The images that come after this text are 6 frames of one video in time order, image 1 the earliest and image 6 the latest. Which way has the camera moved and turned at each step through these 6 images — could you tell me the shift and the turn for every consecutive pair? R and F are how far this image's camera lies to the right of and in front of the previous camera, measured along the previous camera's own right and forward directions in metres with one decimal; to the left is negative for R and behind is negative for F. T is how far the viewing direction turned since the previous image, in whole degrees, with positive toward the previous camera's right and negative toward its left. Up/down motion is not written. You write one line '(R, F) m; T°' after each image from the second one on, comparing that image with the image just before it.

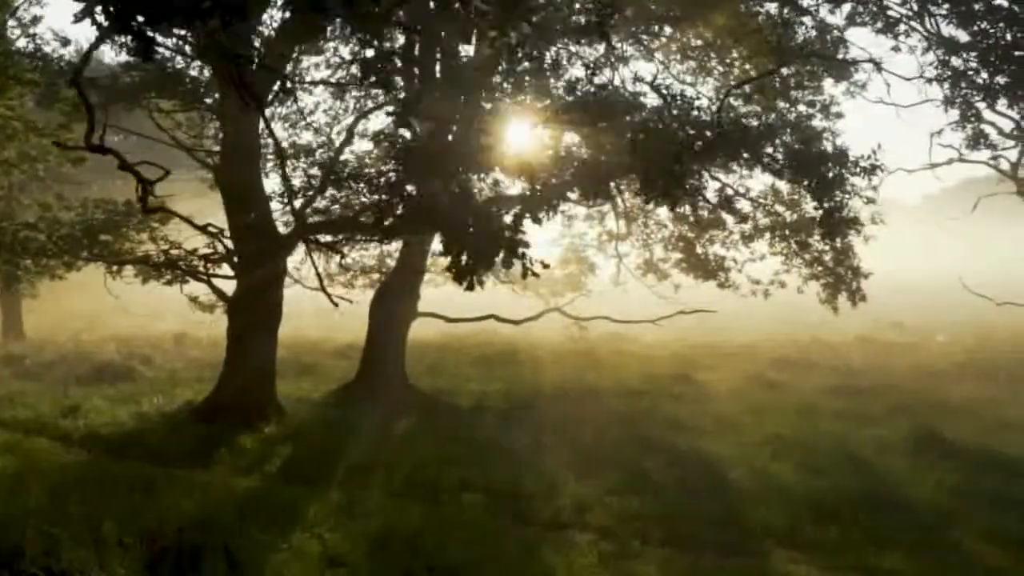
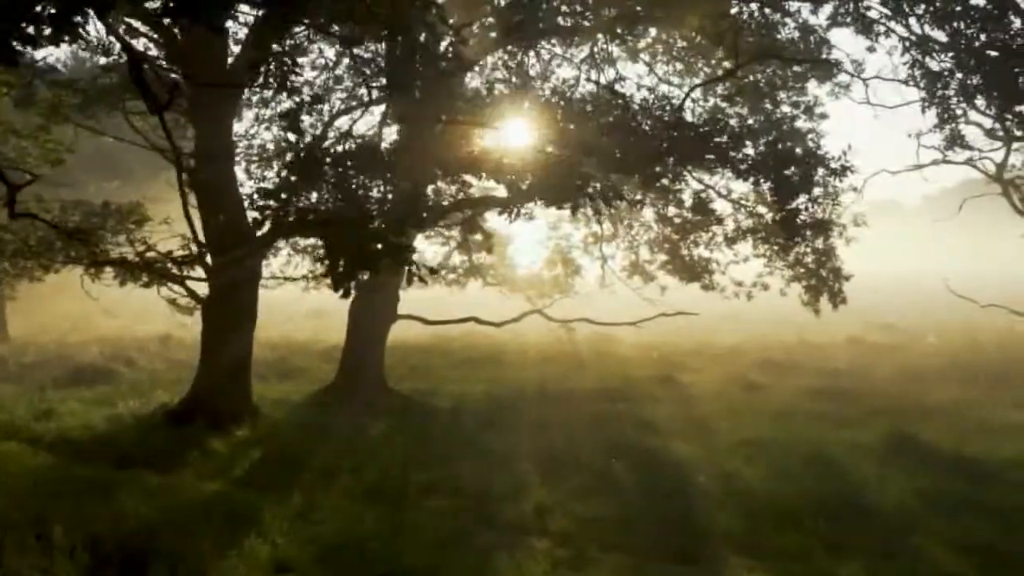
(+0.4, +0.1) m; 0°
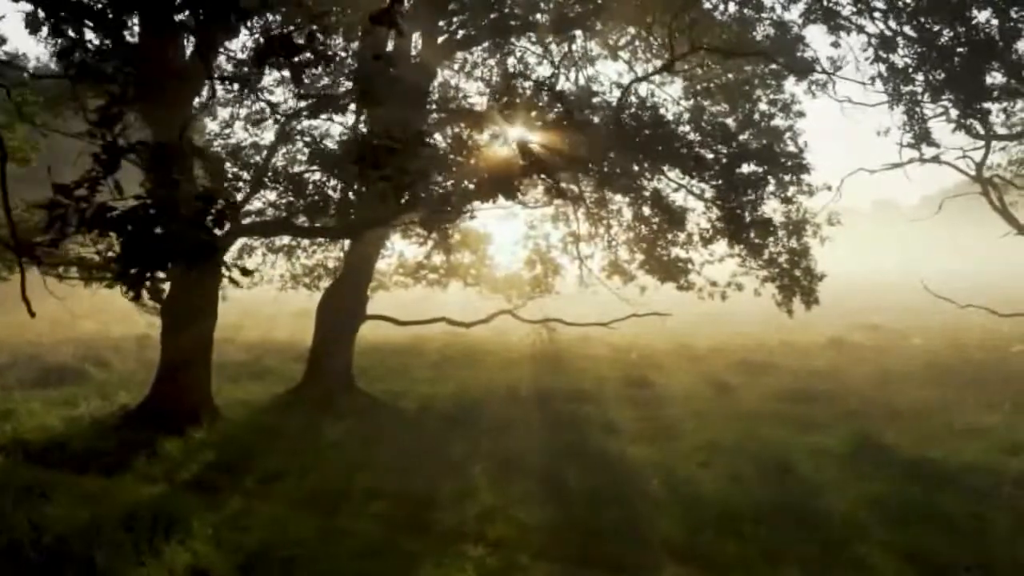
(+0.7, +0.2) m; 0°
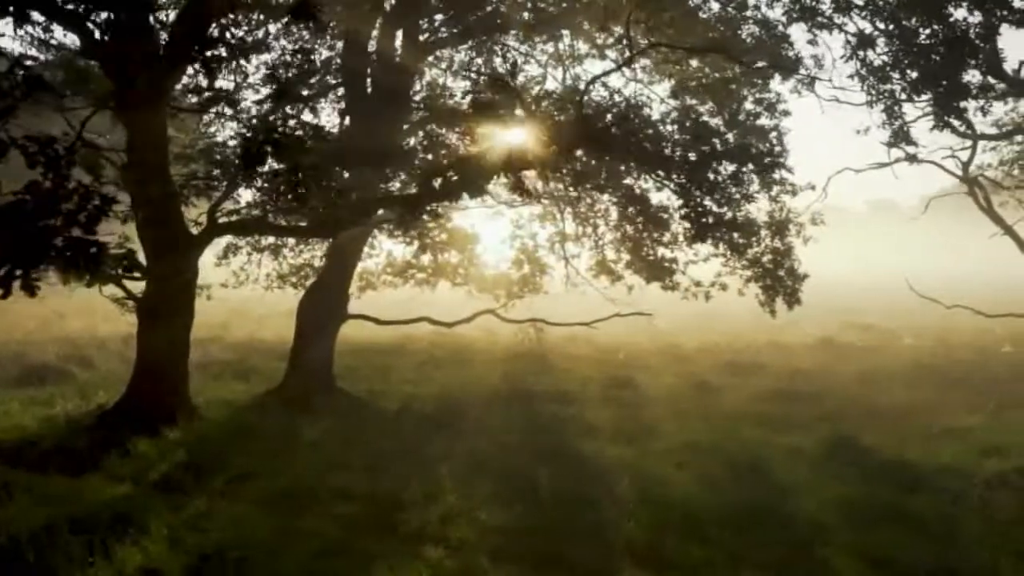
(+0.4, +0.1) m; 0°
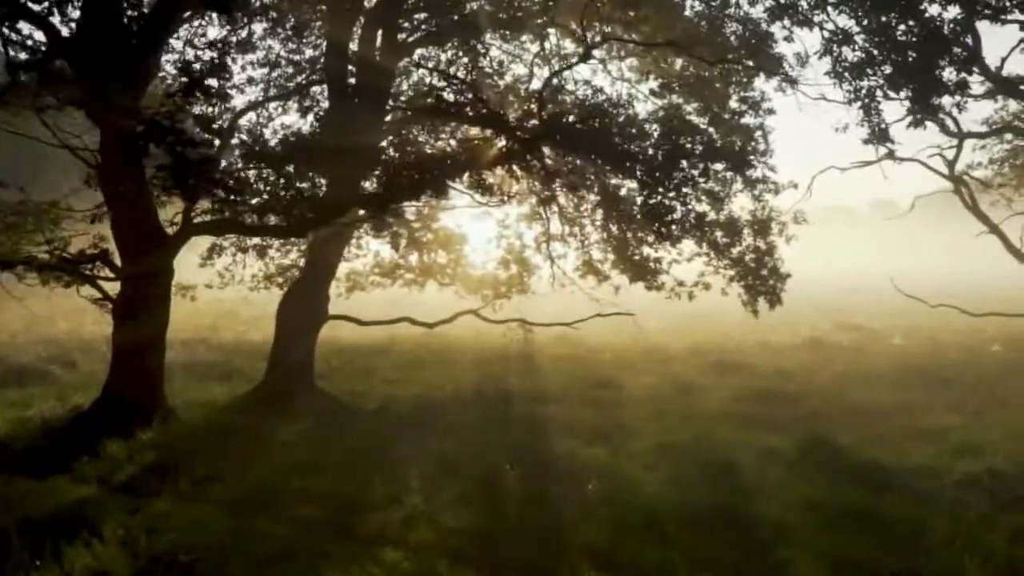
(+0.4, +0.1) m; 0°
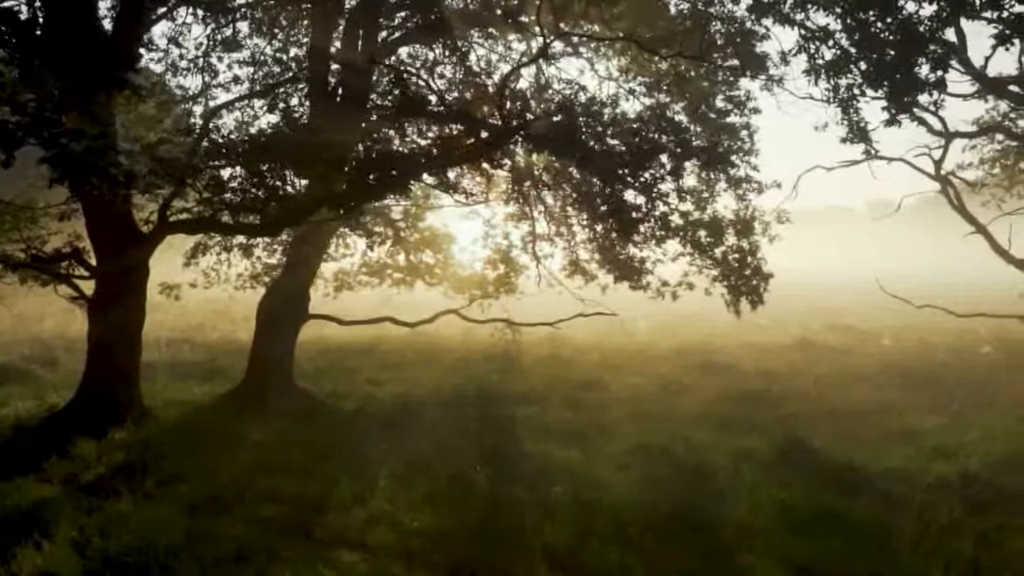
(+0.4, +0.1) m; 0°
